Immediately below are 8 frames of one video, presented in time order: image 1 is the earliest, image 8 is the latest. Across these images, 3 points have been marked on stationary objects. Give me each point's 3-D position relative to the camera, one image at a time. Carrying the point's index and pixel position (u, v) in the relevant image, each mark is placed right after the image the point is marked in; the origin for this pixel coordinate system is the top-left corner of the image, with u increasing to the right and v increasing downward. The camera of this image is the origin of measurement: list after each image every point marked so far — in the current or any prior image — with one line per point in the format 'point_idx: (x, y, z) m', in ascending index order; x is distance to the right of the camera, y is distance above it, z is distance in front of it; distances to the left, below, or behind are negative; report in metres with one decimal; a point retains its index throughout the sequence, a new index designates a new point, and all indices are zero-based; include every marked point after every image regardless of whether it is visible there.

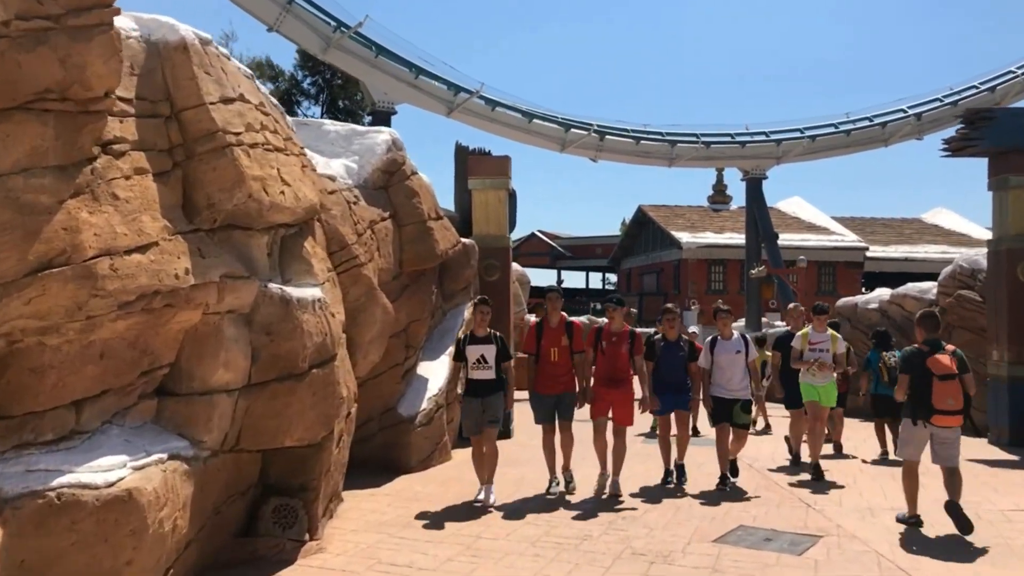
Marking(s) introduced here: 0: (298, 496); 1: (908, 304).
0: (-1.3, -1.3, +5.5) m
1: (+6.9, -0.3, +15.8) m
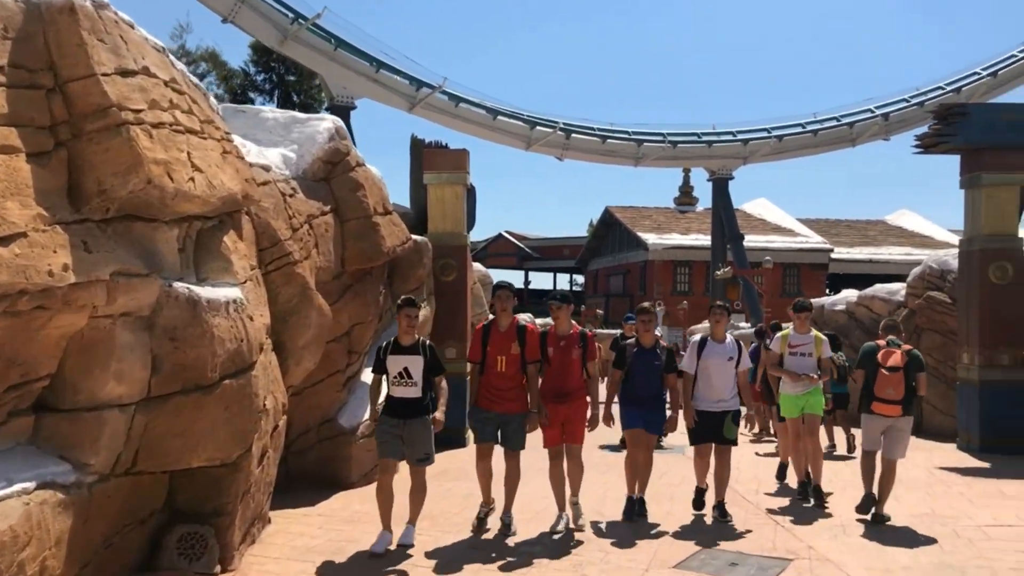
0: (-1.6, -1.3, +4.9) m
1: (+6.2, -0.3, +15.4) m
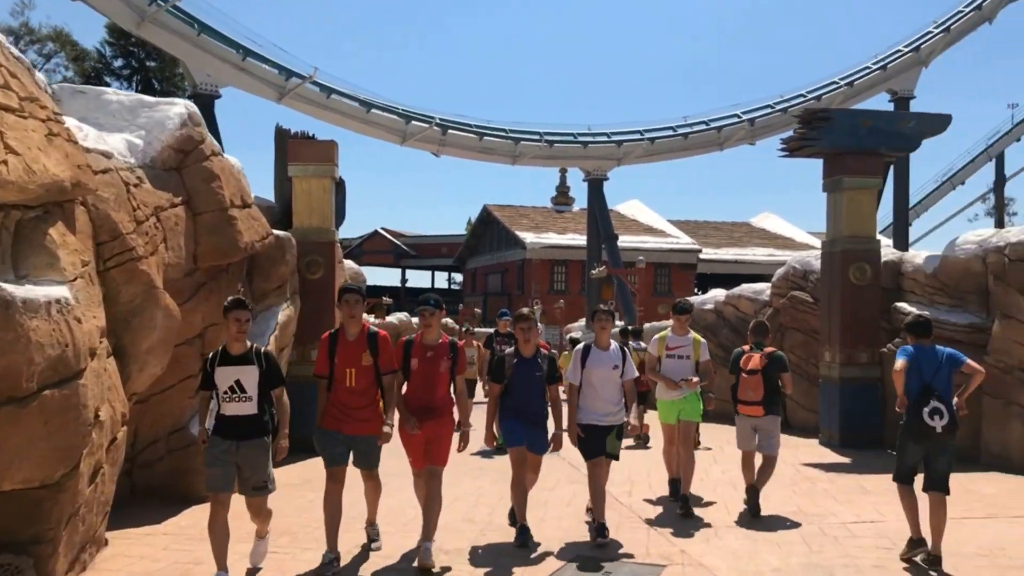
0: (-2.3, -1.3, +4.3) m
1: (+4.0, -0.3, +15.8) m
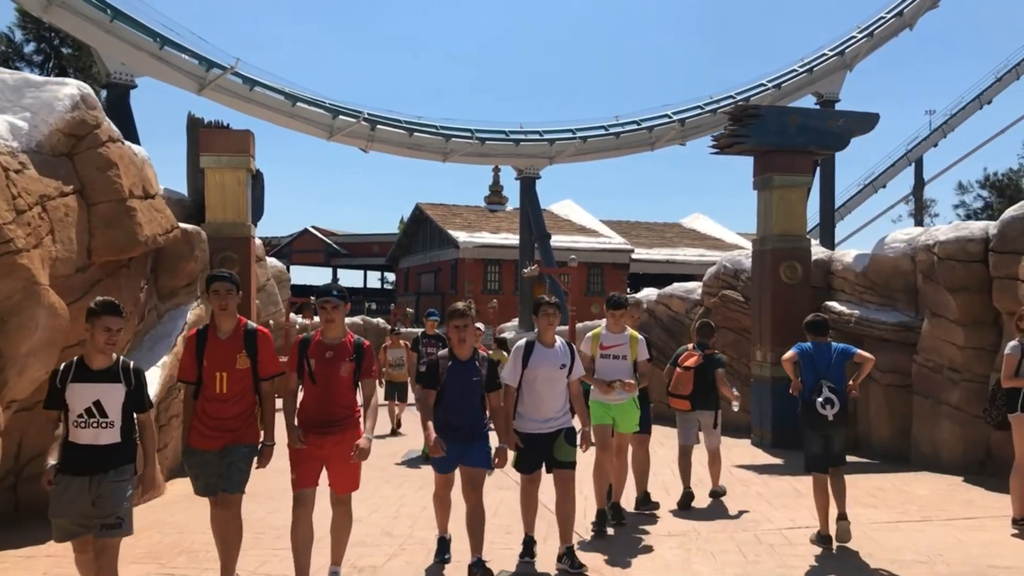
0: (-2.7, -1.2, +3.7) m
1: (+2.8, -0.3, +15.7) m
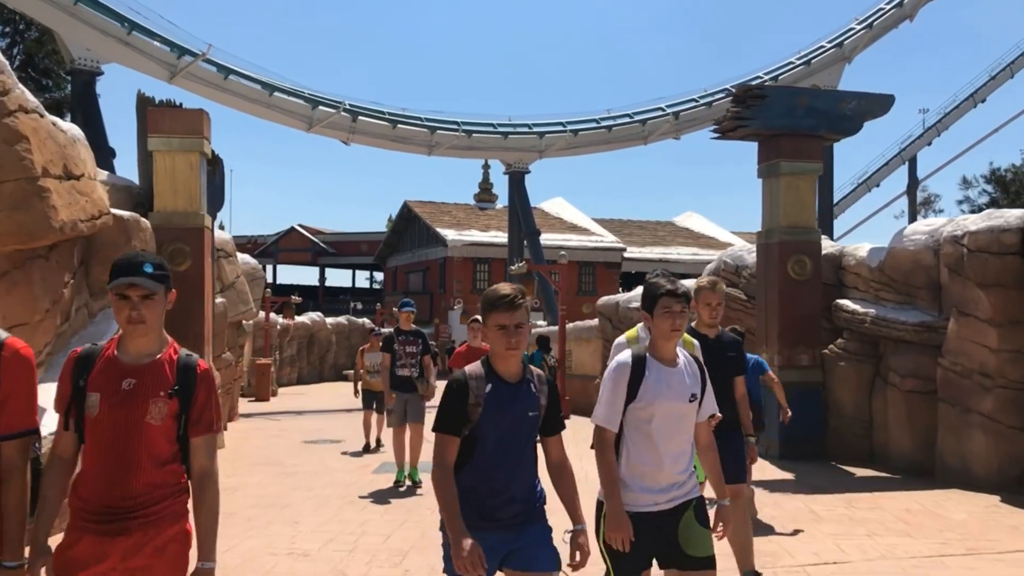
0: (-2.8, -1.2, +2.7) m
1: (+2.6, -0.2, +14.7) m
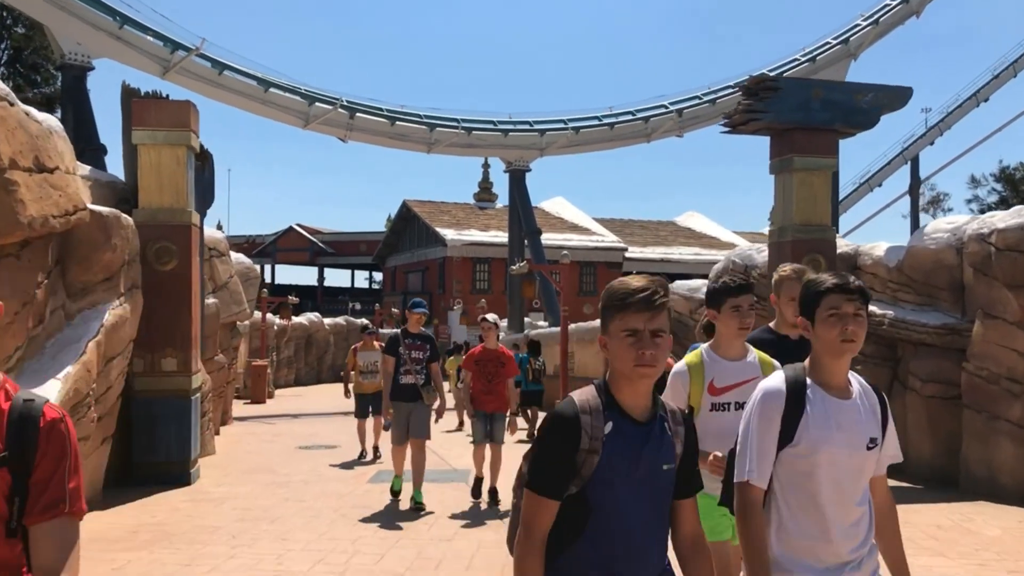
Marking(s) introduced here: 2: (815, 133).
0: (-2.8, -1.2, +2.3) m
1: (+2.6, -0.2, +14.3) m
2: (+3.4, +1.7, +10.2) m
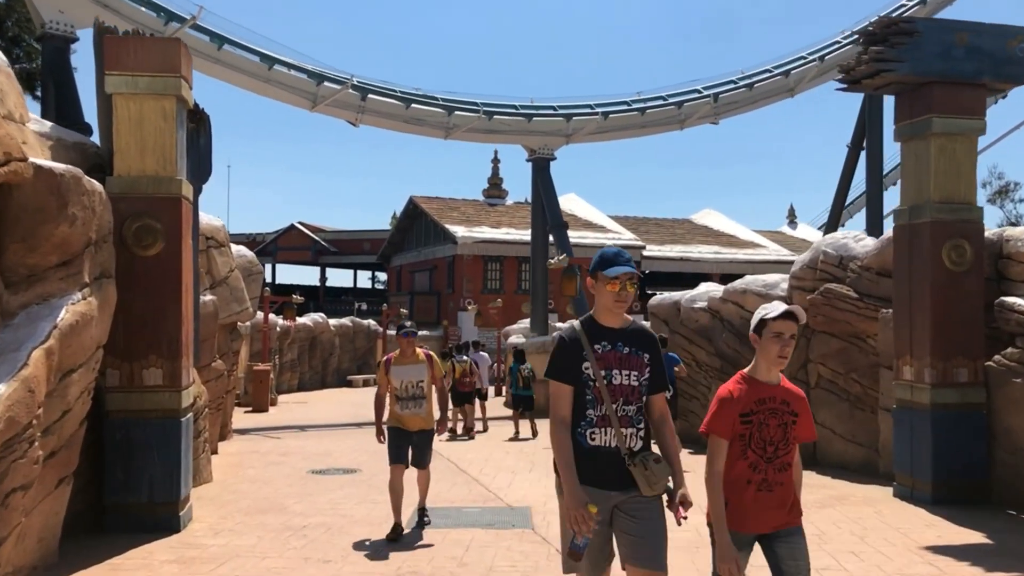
0: (-2.2, -1.1, +0.3) m
1: (+3.2, -0.2, +12.3) m
2: (+4.1, +1.8, +8.2) m
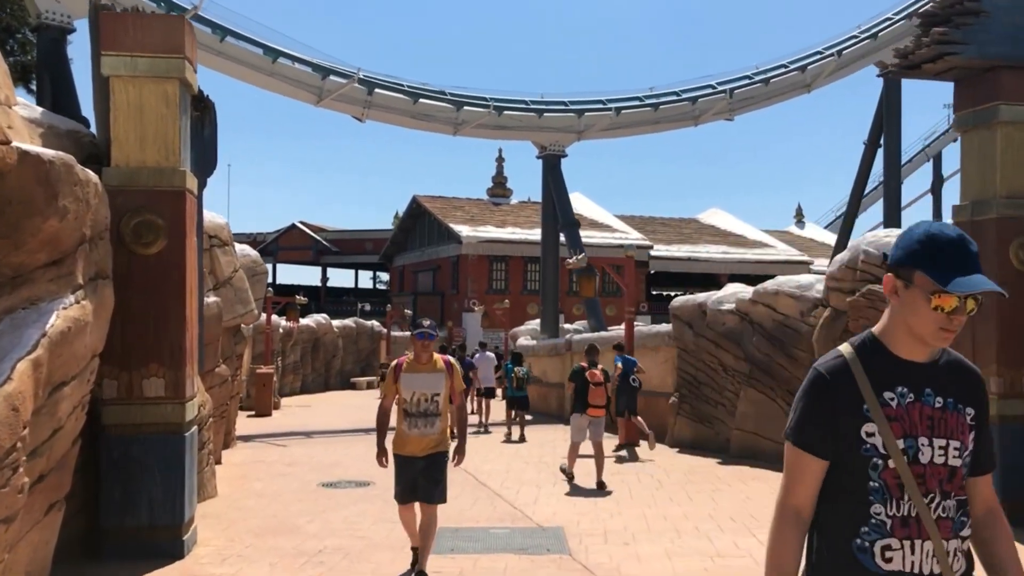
0: (-1.9, -1.1, -0.3) m
1: (+3.5, -0.2, +11.7) m
2: (+4.3, +1.8, +7.6) m
